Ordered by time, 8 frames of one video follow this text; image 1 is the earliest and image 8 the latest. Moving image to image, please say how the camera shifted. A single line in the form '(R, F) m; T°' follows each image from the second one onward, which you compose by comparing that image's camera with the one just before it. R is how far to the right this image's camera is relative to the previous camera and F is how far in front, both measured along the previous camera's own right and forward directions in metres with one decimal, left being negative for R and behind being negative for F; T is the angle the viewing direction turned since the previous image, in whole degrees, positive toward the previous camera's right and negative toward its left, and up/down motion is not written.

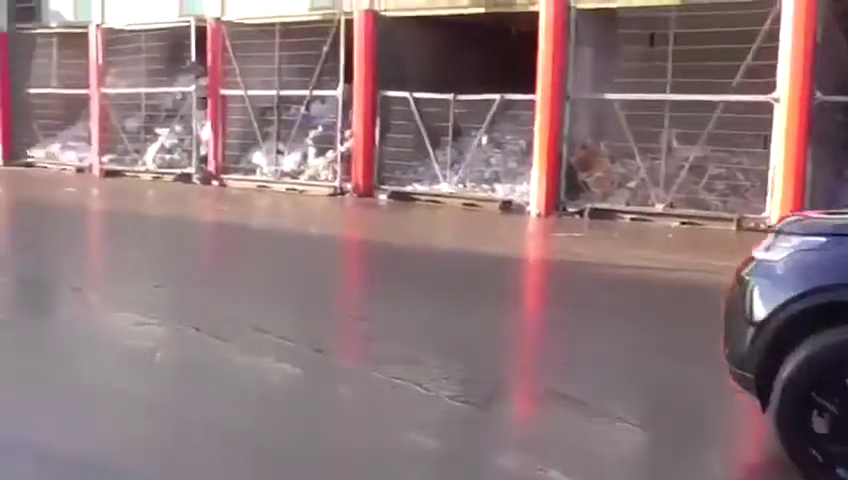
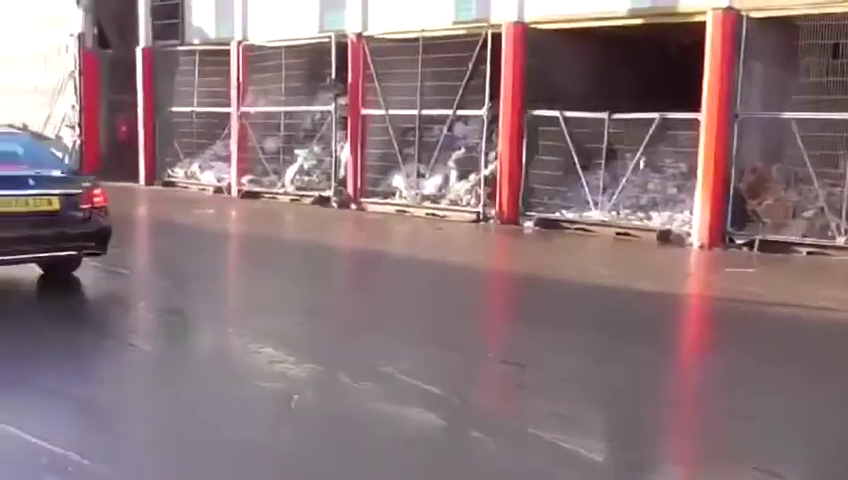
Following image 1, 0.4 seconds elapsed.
(-0.3, +1.2) m; -9°
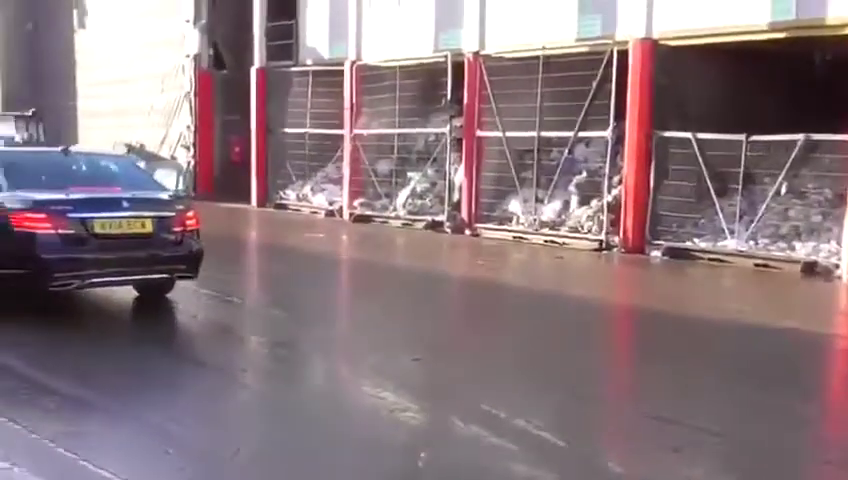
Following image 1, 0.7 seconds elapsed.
(-0.2, +0.8) m; -7°
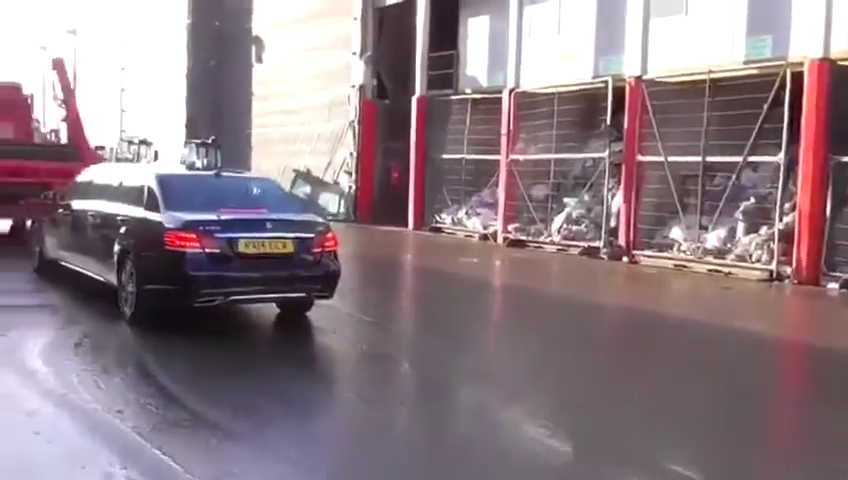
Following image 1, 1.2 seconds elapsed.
(+0.3, -0.1) m; -11°
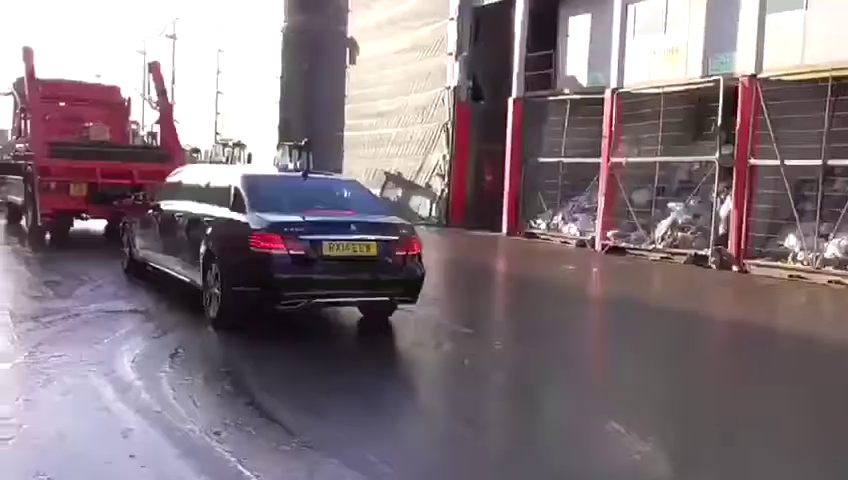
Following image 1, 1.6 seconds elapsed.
(-0.1, +0.4) m; -6°
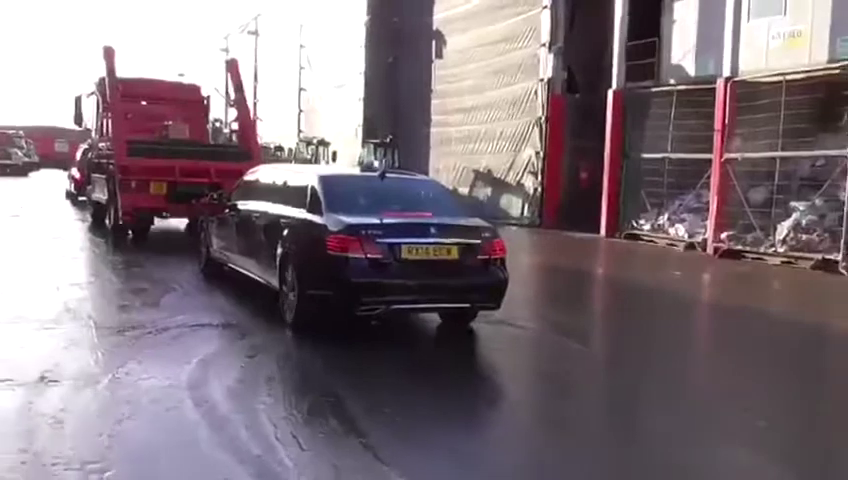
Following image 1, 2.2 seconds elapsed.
(-0.3, +0.7) m; -5°
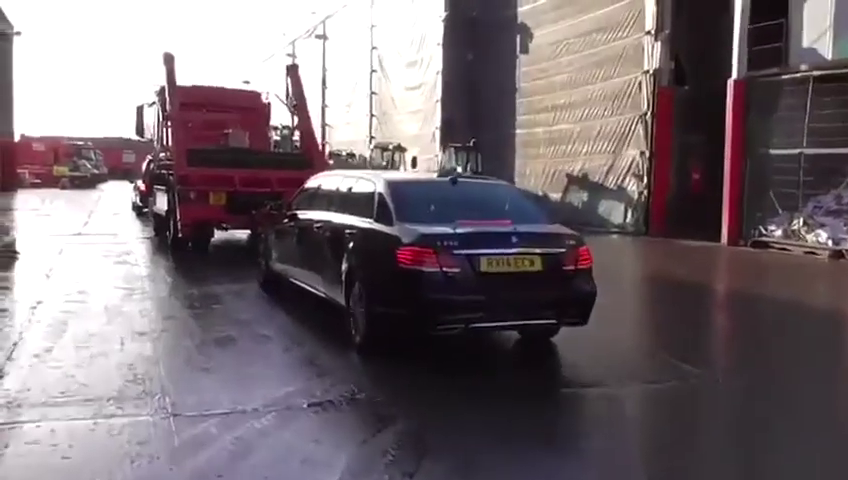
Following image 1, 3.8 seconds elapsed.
(-0.6, +1.4) m; -4°
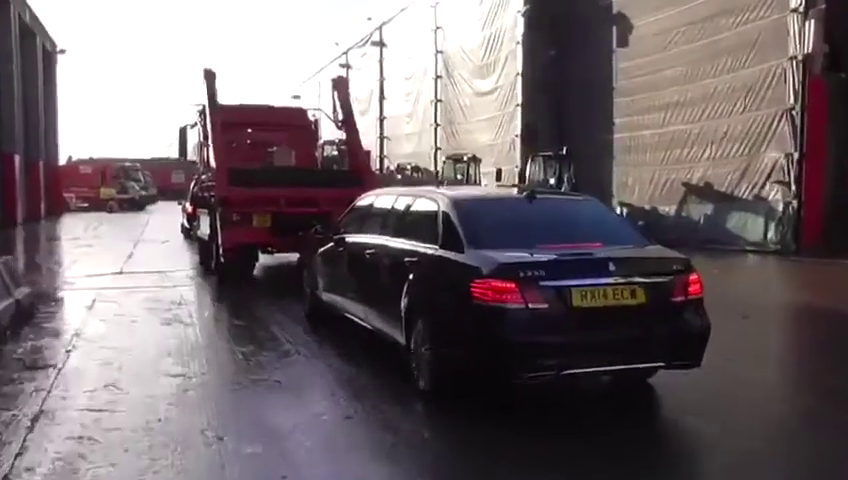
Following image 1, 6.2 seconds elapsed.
(-0.8, +2.2) m; -3°
